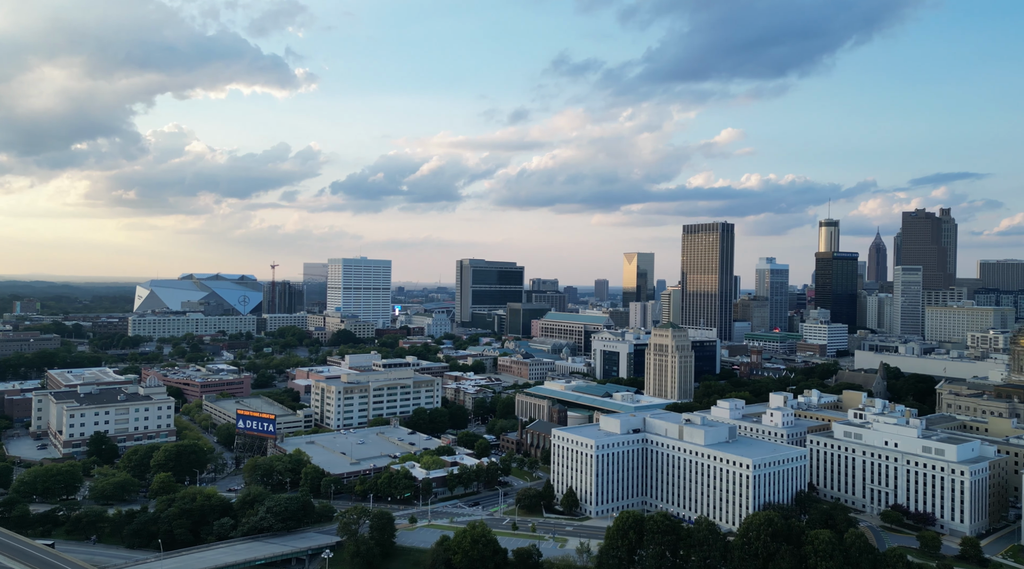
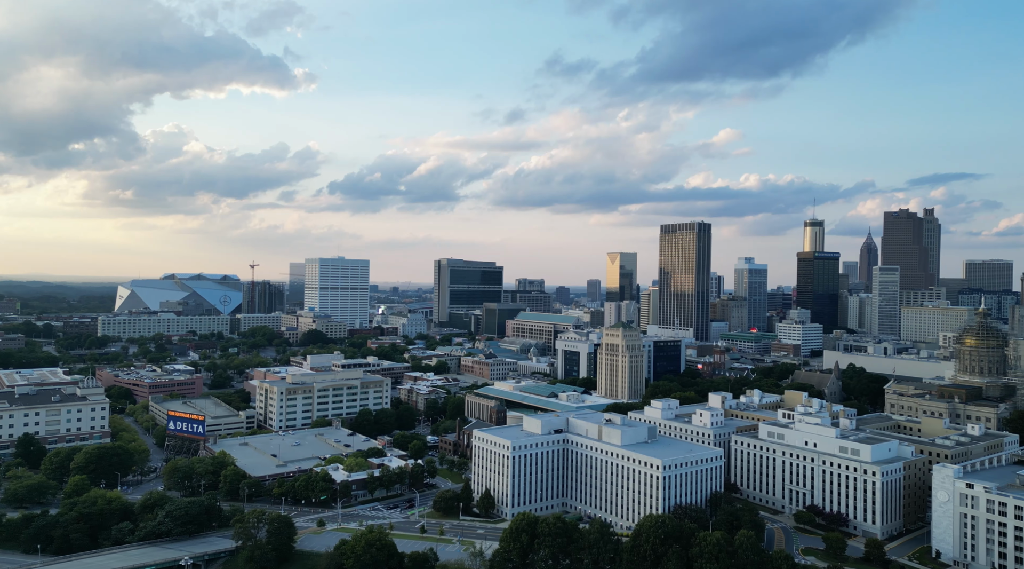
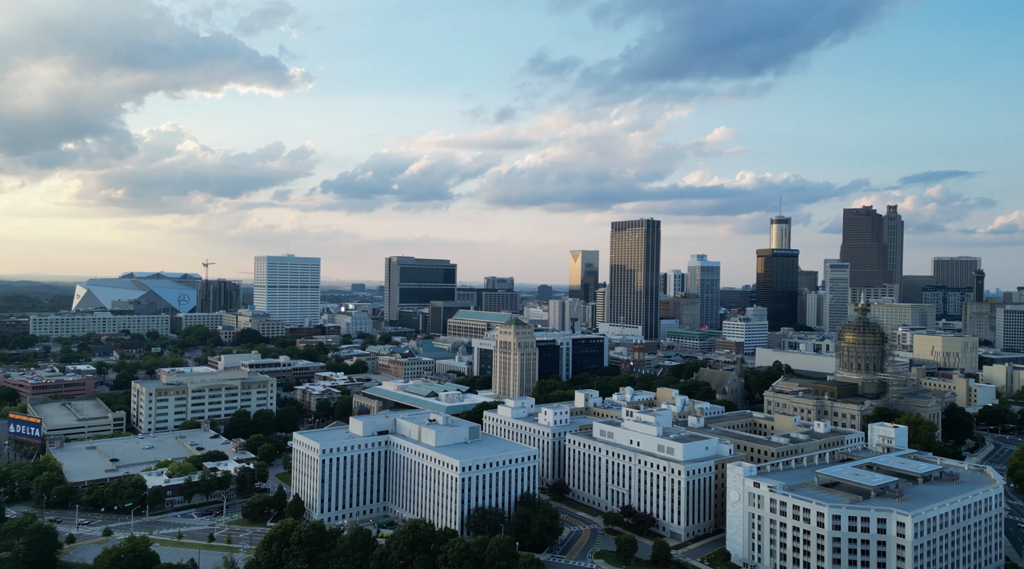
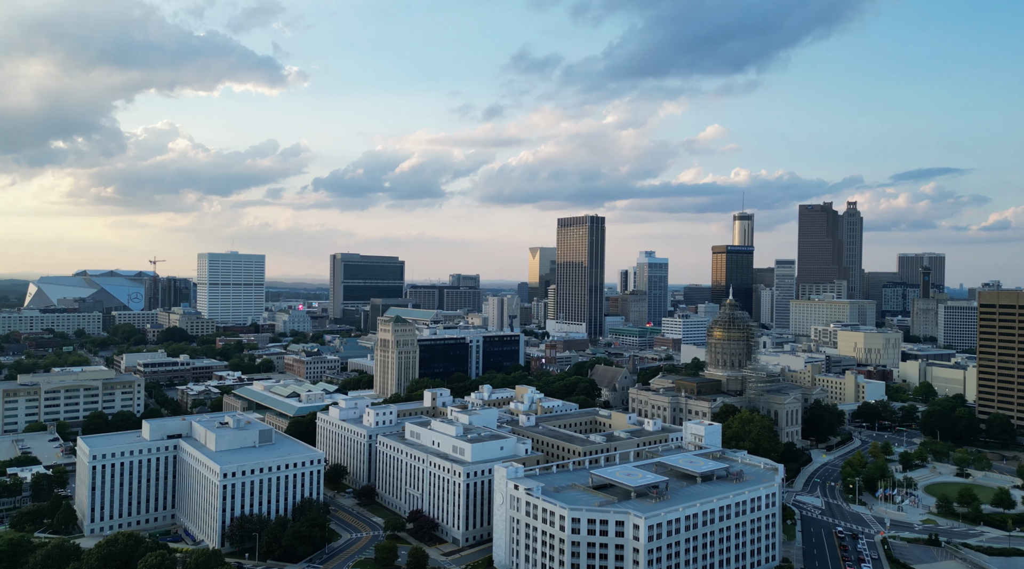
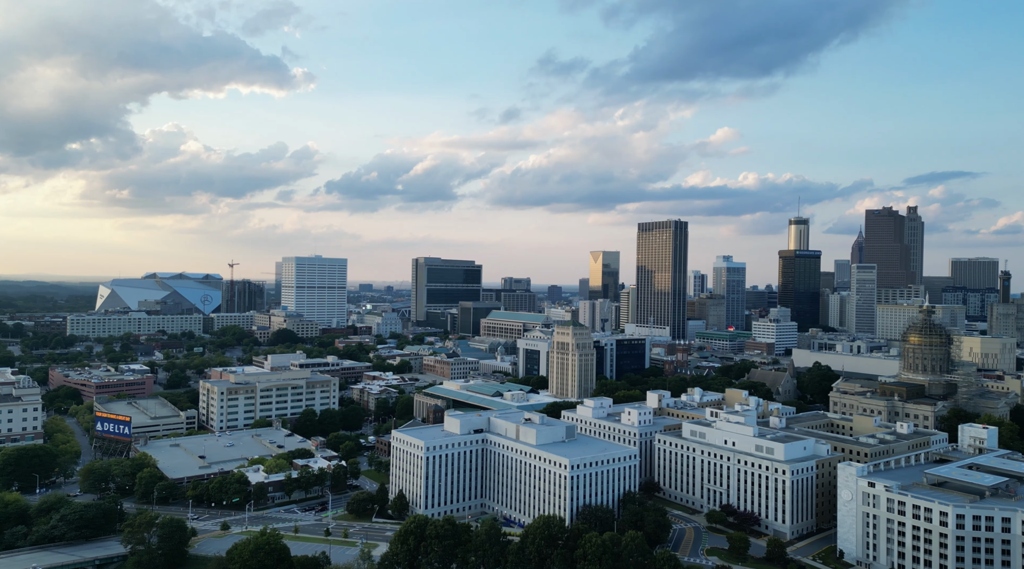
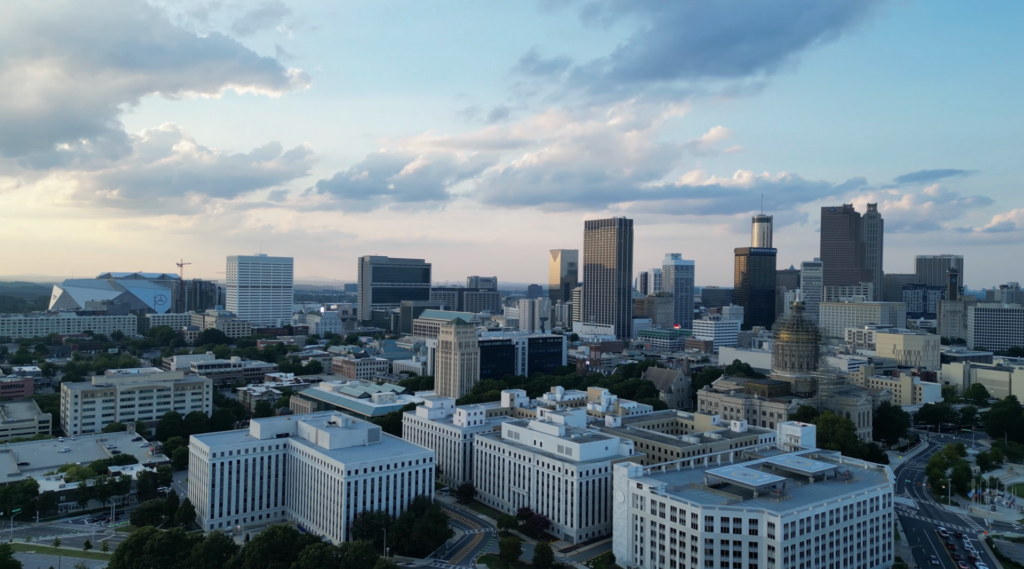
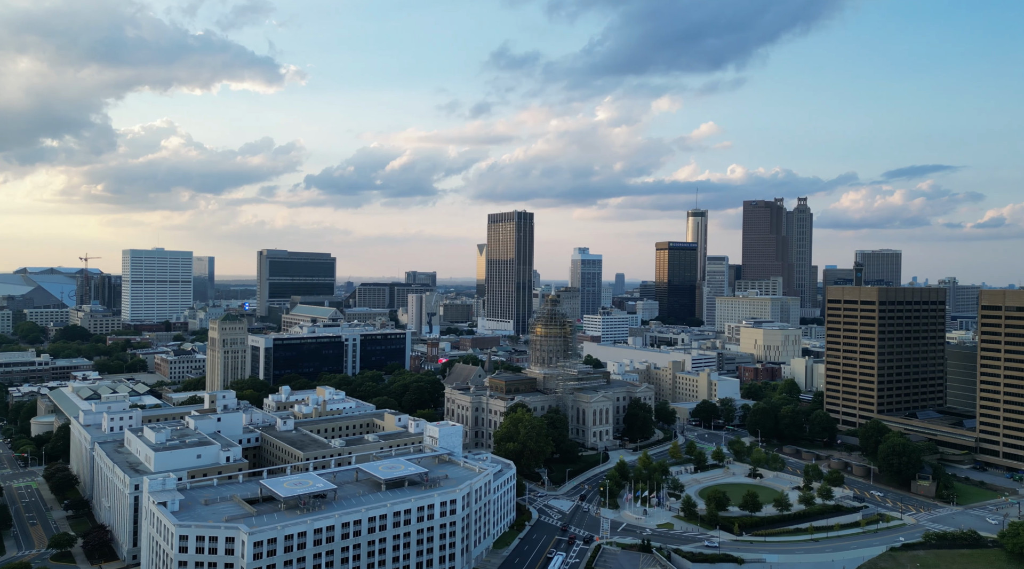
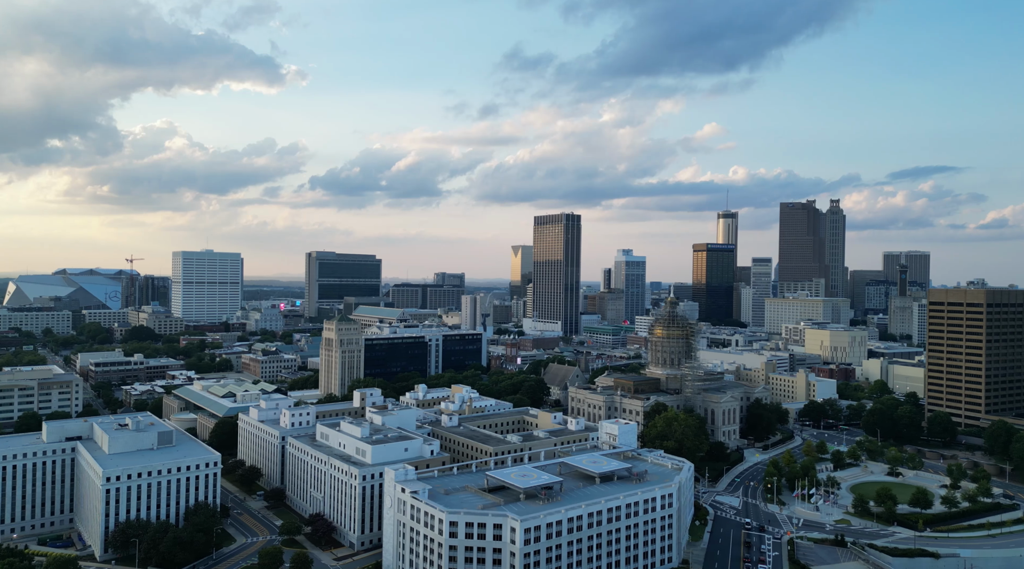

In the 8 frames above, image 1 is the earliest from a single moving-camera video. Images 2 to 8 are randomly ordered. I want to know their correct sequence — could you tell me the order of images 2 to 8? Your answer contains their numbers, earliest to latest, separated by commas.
2, 5, 3, 6, 4, 8, 7
